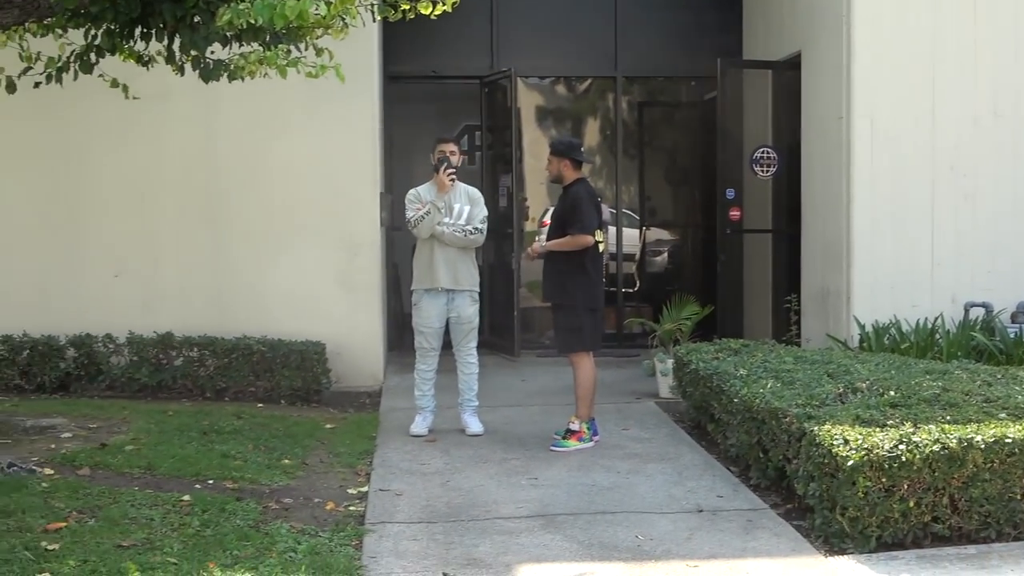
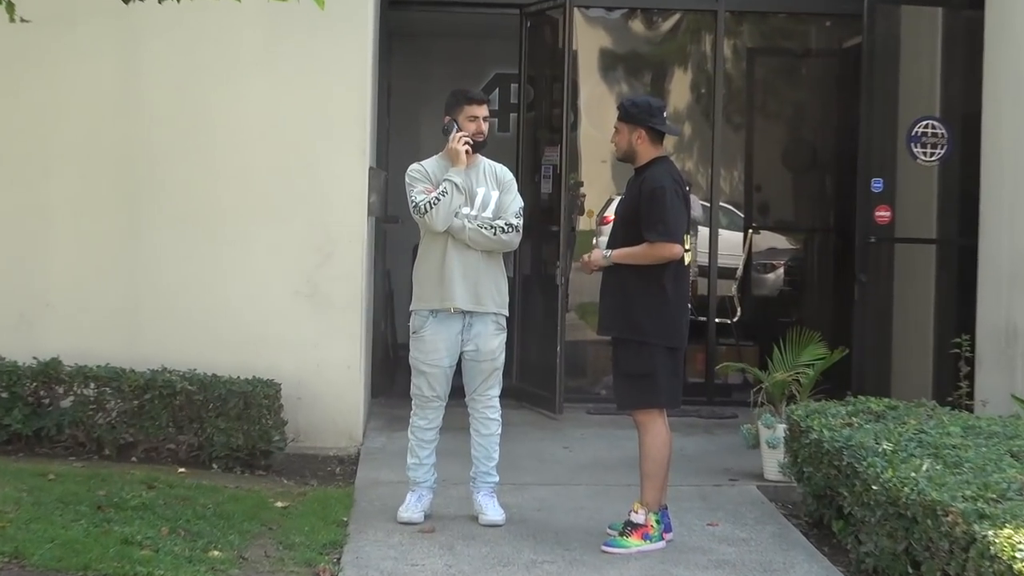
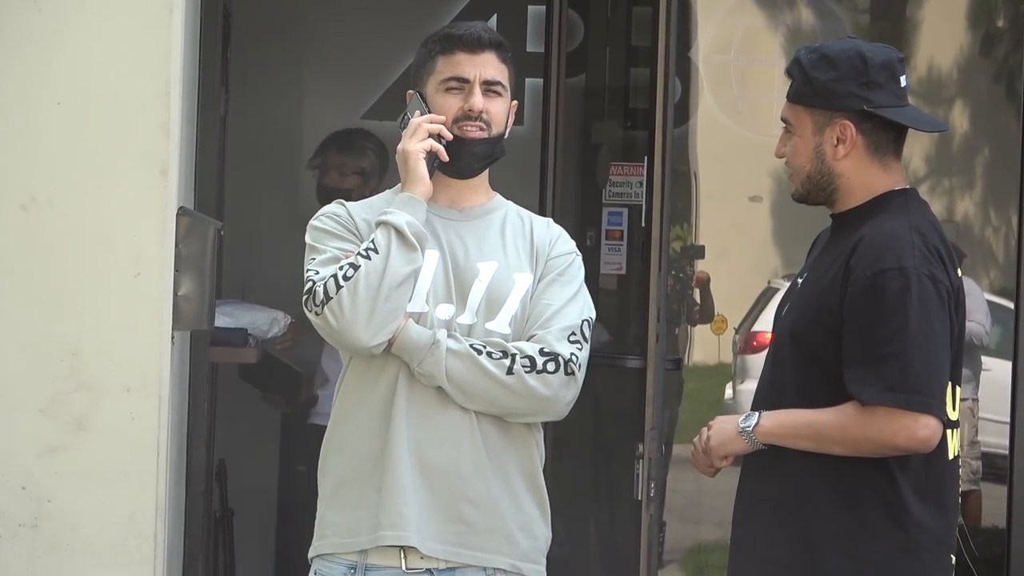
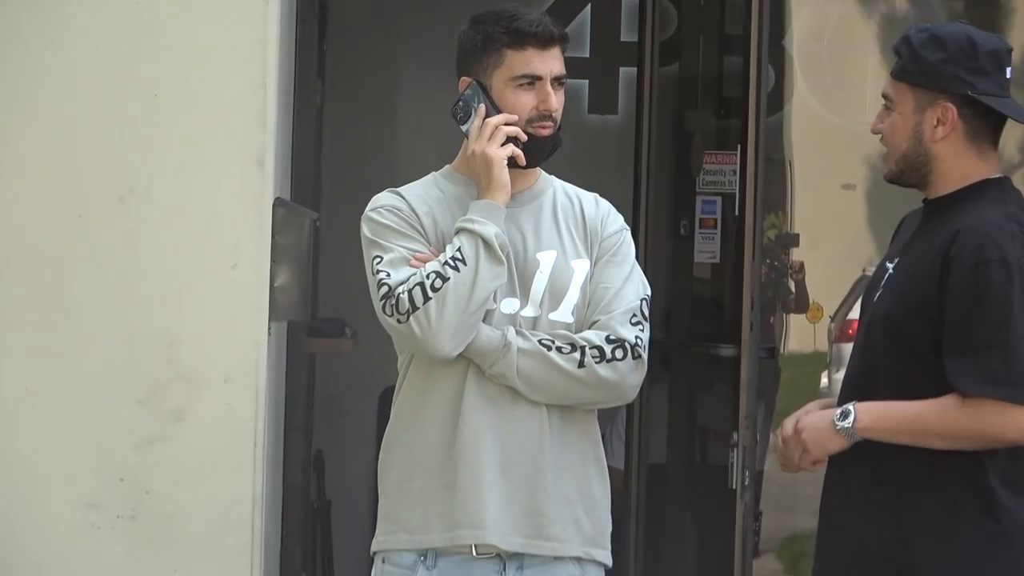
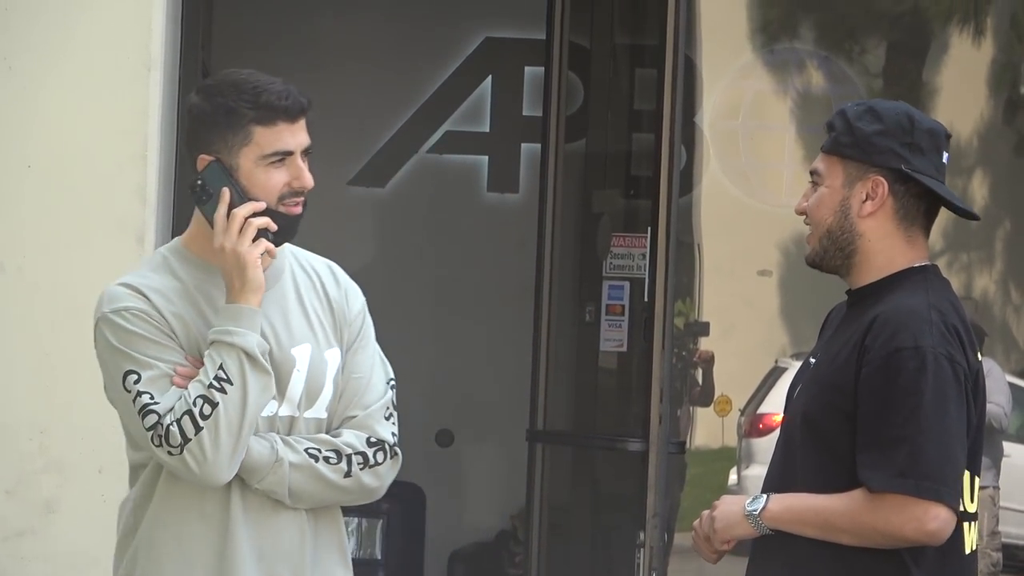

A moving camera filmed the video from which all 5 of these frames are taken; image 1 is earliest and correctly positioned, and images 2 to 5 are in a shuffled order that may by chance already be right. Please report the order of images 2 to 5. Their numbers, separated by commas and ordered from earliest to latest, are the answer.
2, 4, 3, 5
